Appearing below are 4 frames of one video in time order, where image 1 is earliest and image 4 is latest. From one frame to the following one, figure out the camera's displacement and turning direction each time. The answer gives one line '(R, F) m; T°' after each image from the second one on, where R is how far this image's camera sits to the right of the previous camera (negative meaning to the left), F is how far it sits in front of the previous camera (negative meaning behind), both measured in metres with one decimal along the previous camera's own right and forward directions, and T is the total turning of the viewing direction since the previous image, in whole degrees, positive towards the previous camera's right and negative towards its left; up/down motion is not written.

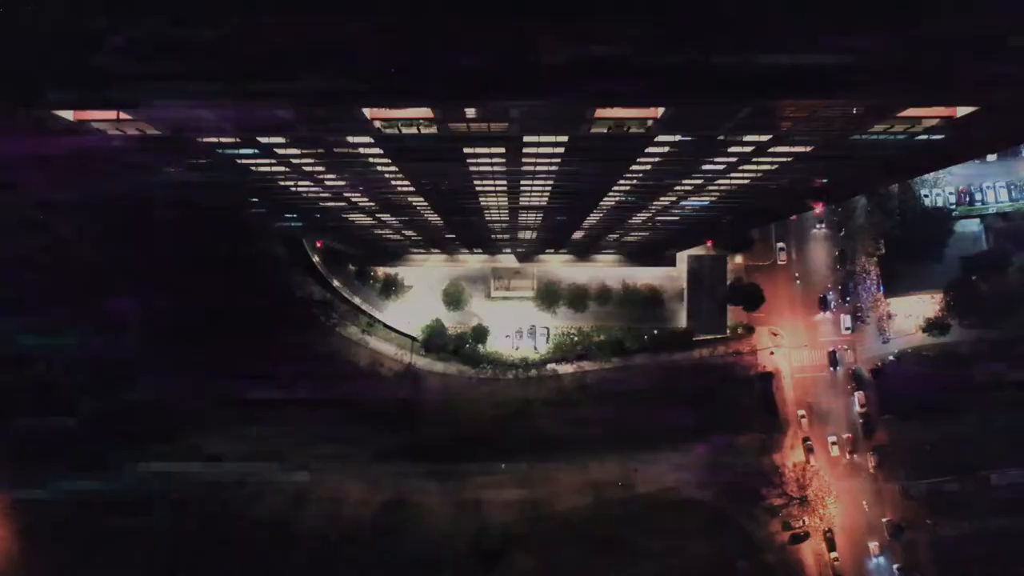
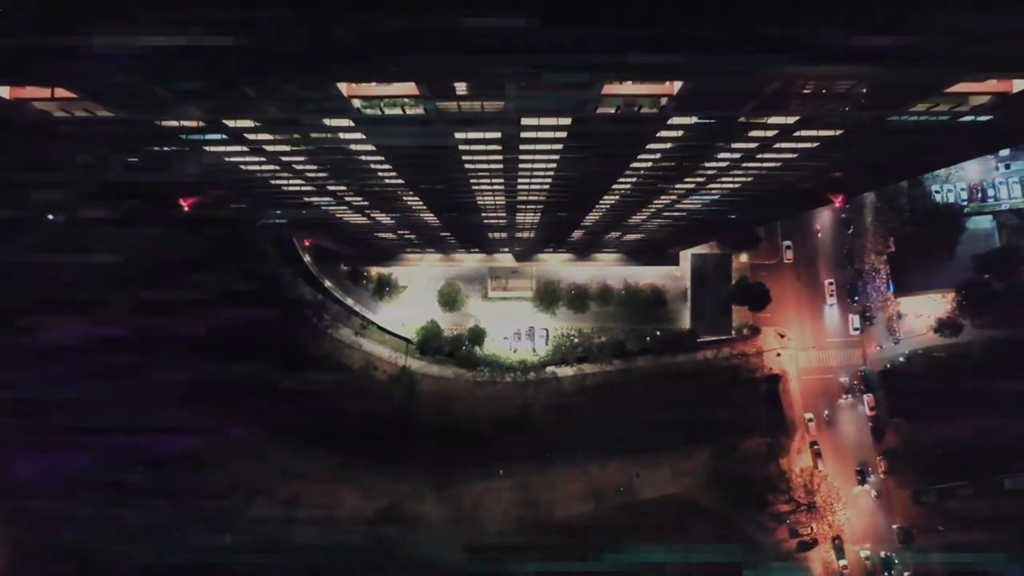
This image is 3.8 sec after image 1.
(0.0, +1.6) m; 0°
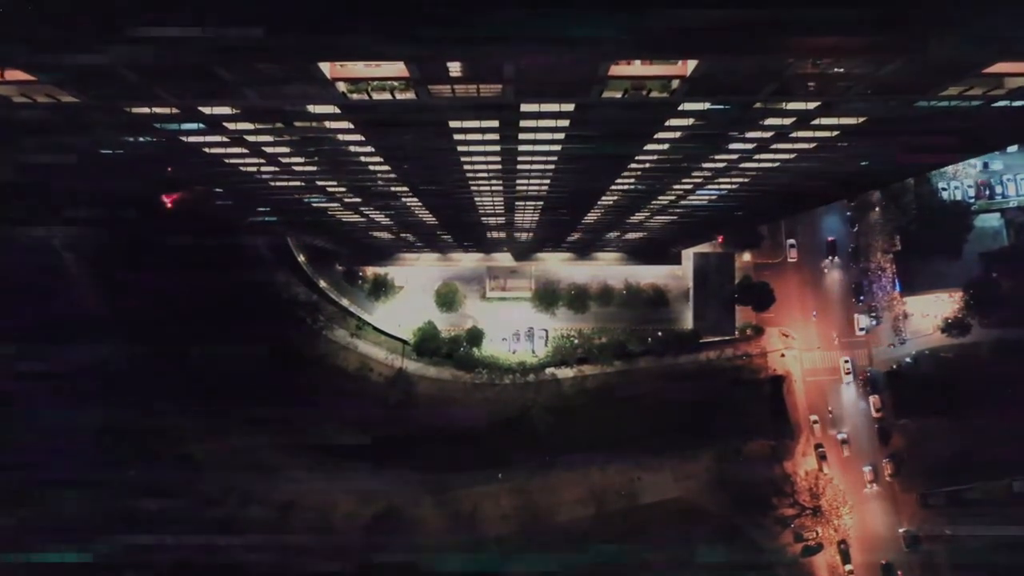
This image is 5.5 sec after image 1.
(0.0, +1.0) m; 0°
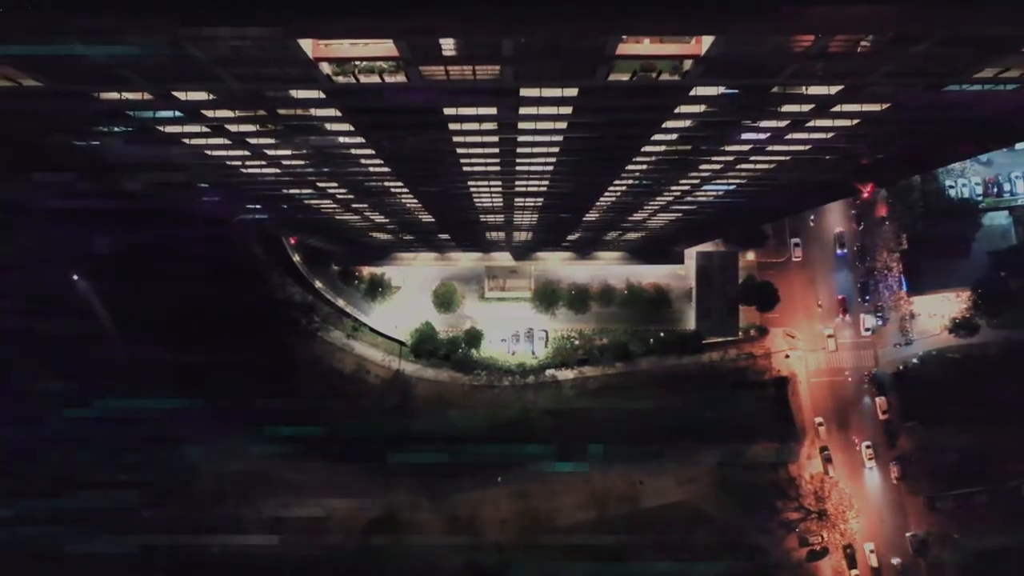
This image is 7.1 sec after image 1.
(0.0, +0.9) m; 0°
